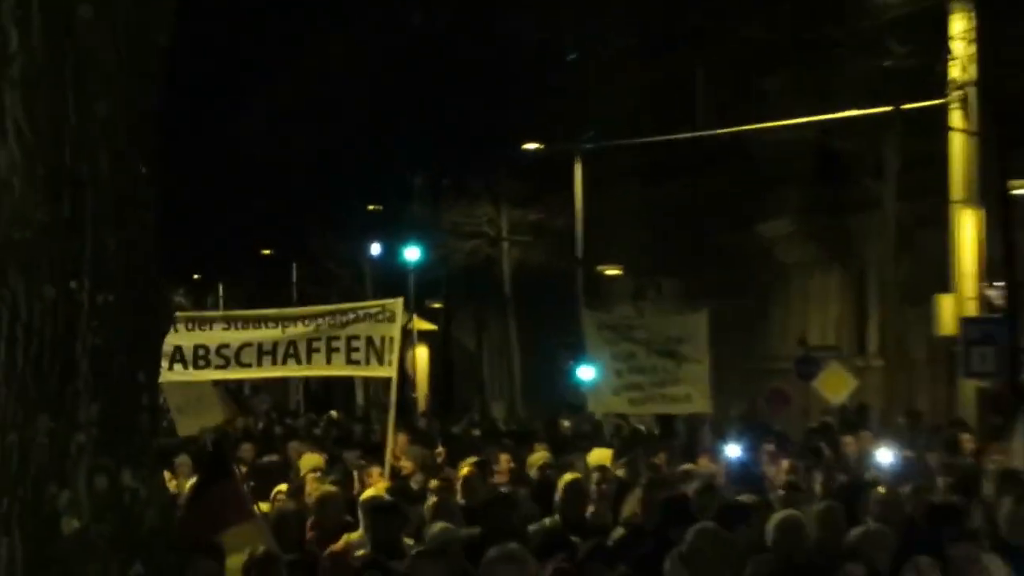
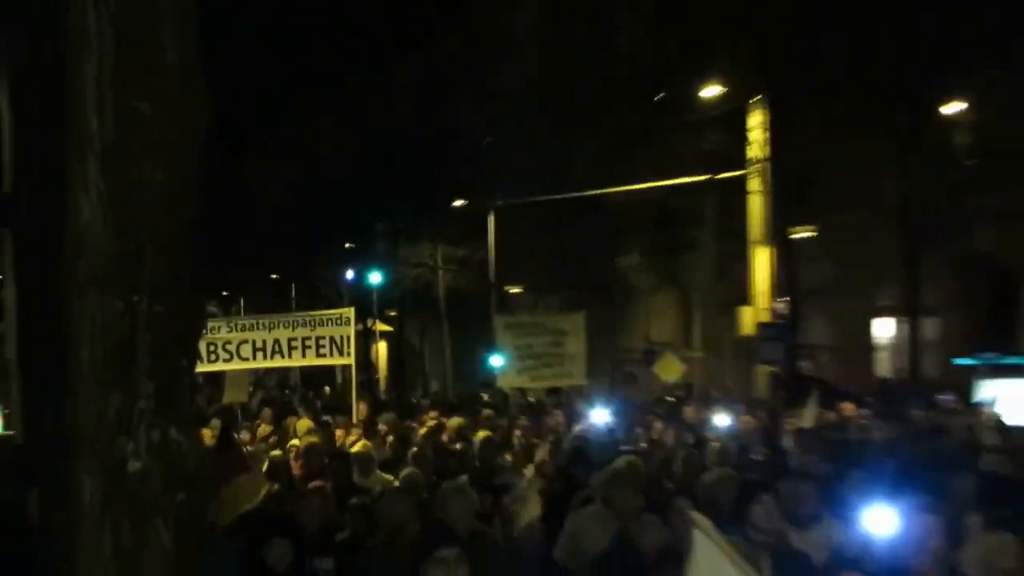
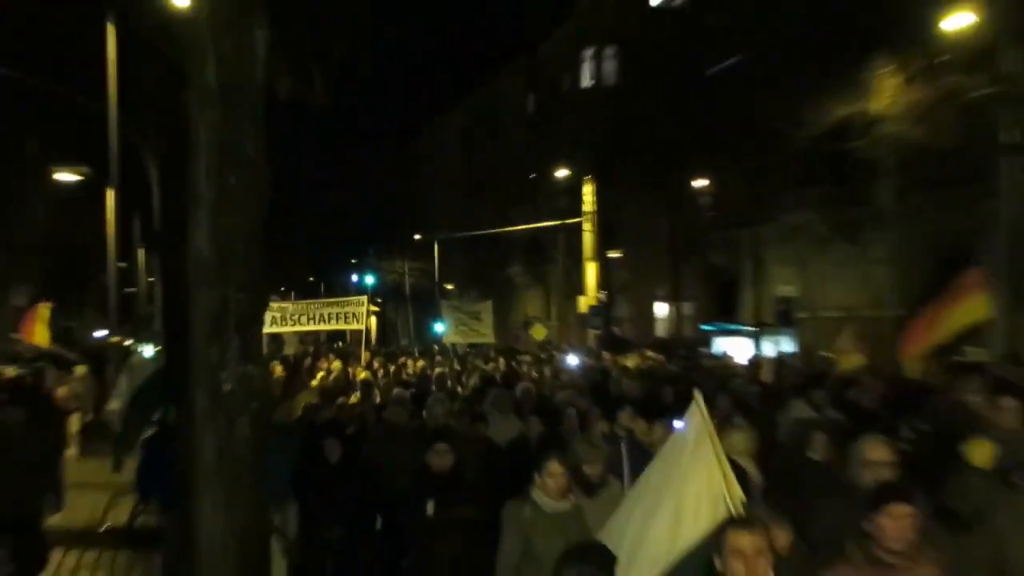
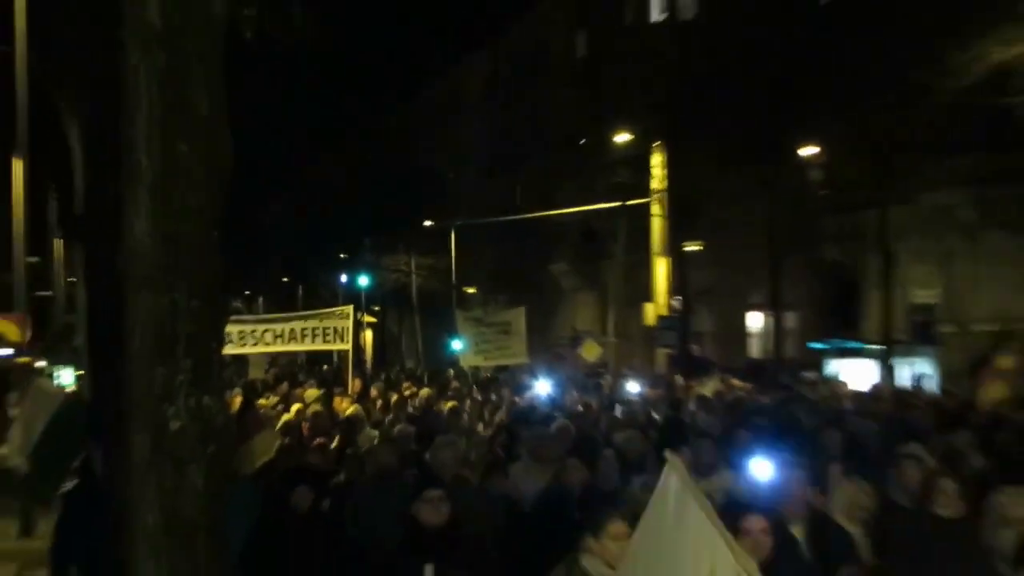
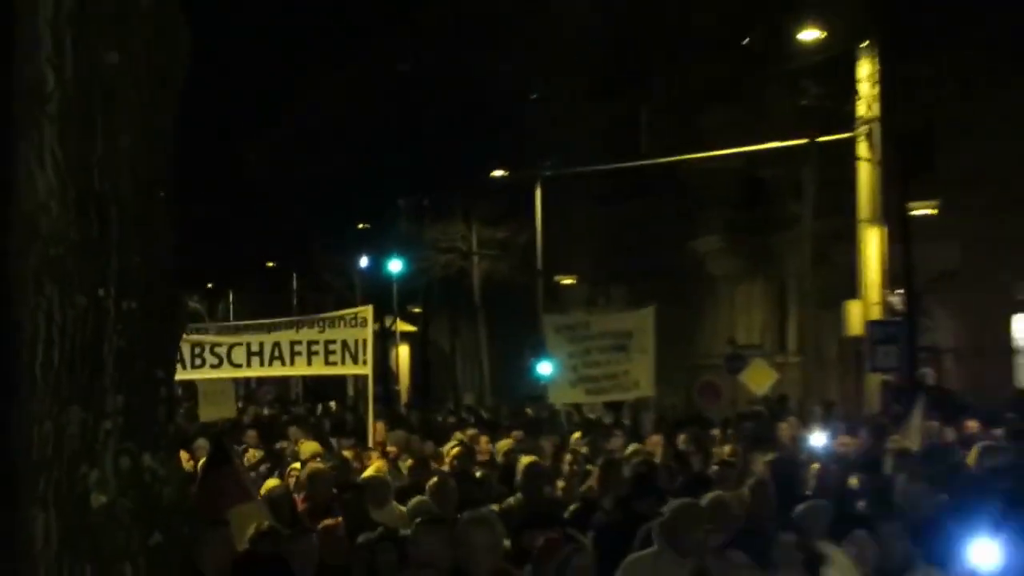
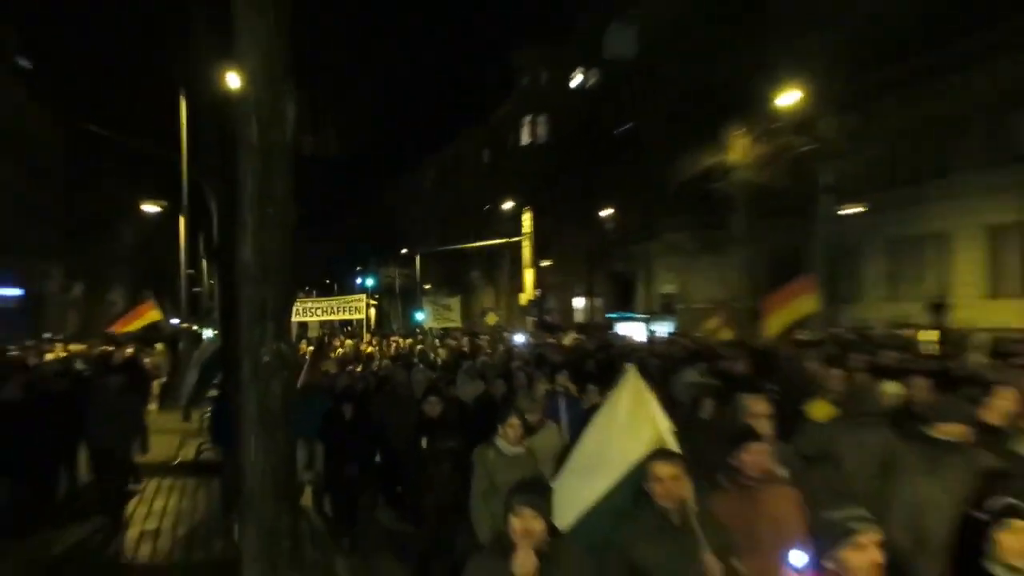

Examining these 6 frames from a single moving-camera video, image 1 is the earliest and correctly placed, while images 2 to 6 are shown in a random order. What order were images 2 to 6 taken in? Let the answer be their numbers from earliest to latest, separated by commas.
5, 2, 4, 3, 6
